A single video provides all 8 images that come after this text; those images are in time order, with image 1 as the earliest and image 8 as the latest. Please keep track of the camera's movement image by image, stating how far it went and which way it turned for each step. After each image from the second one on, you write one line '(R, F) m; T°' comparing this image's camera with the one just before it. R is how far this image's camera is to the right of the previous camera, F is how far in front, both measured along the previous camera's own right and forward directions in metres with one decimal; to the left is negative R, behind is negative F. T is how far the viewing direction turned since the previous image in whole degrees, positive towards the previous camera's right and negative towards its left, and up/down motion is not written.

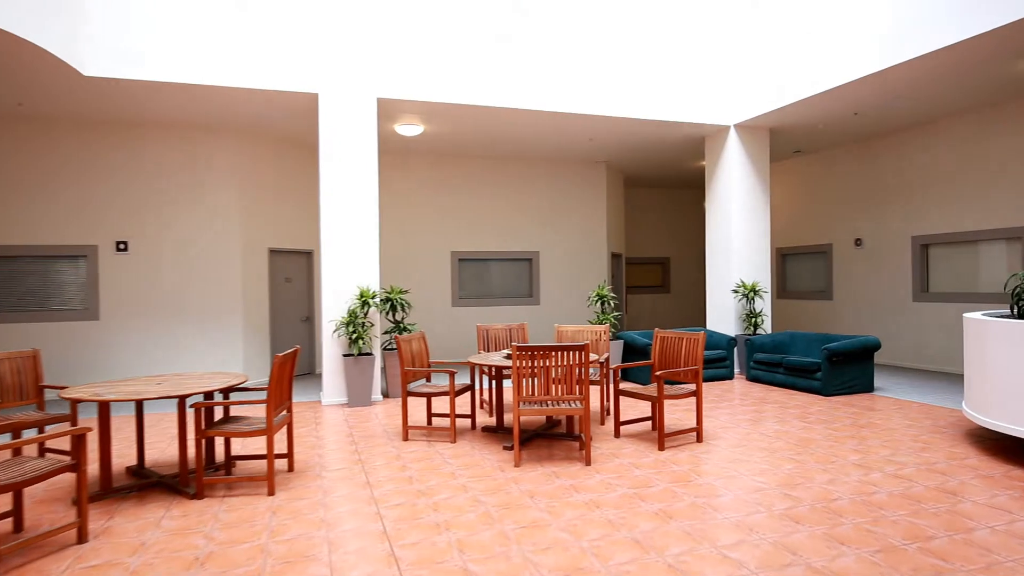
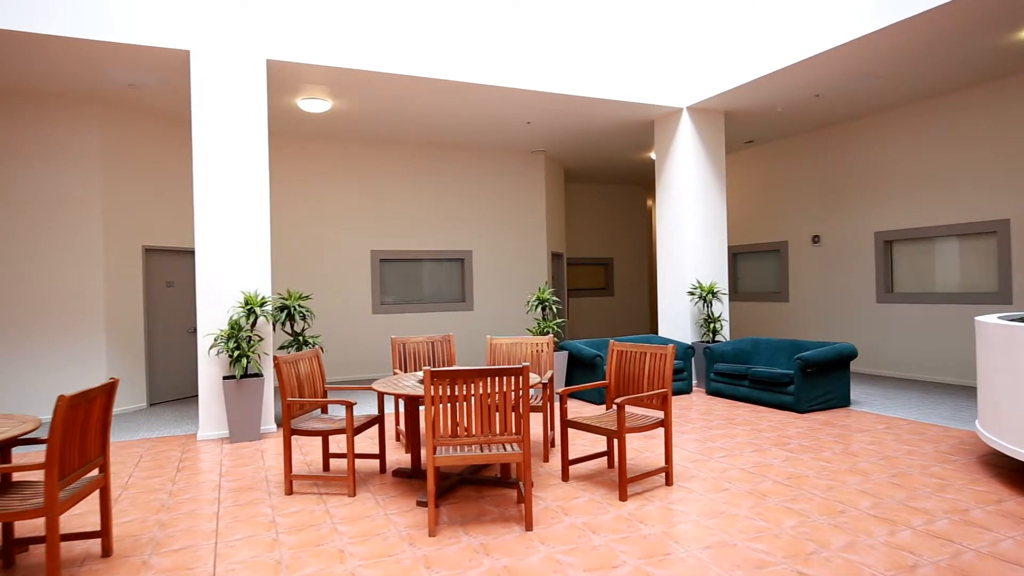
(+0.1, +1.1) m; +5°
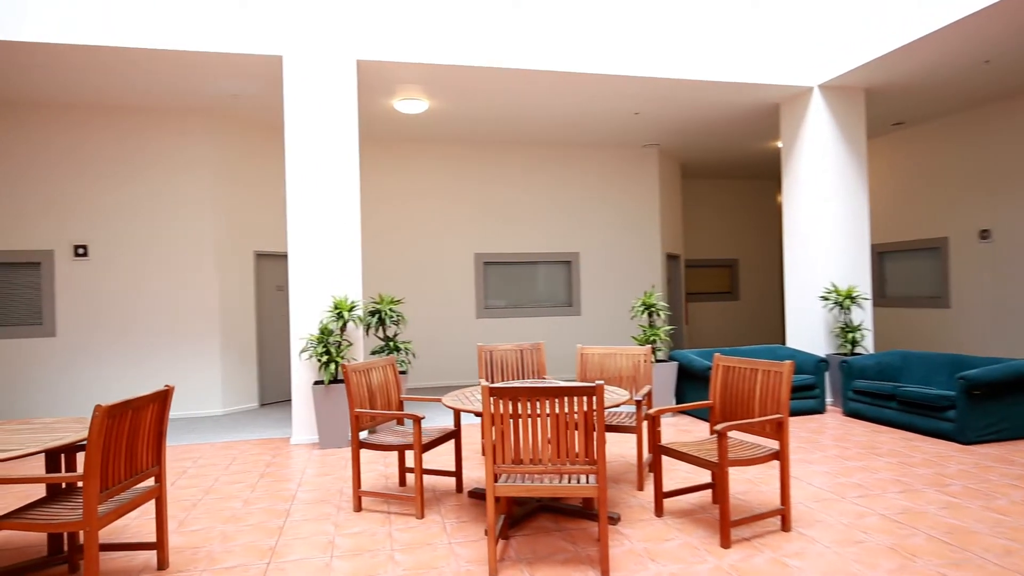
(+0.2, +0.4) m; -11°
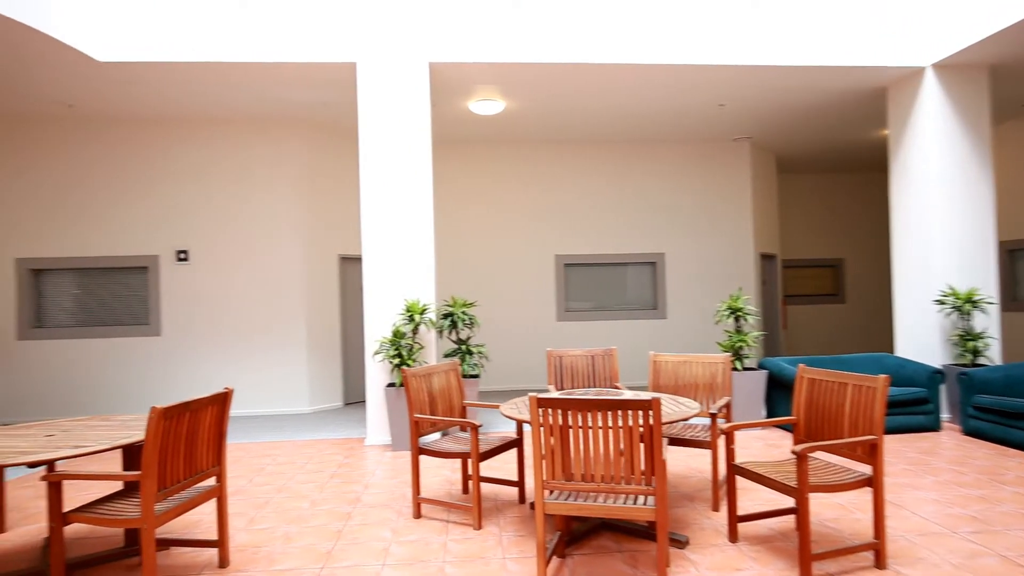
(+0.2, +0.2) m; -8°
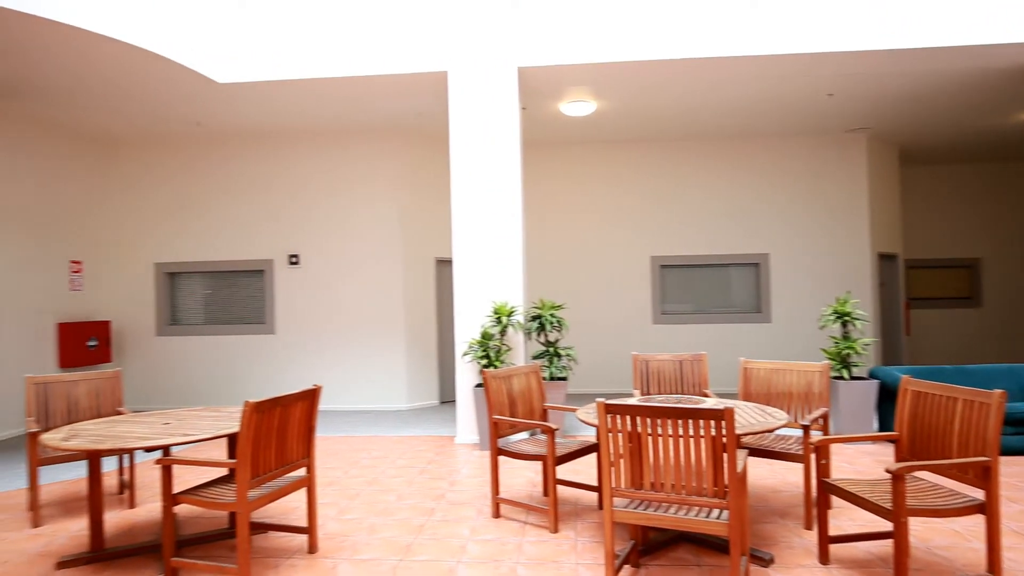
(+0.1, 0.0) m; -9°
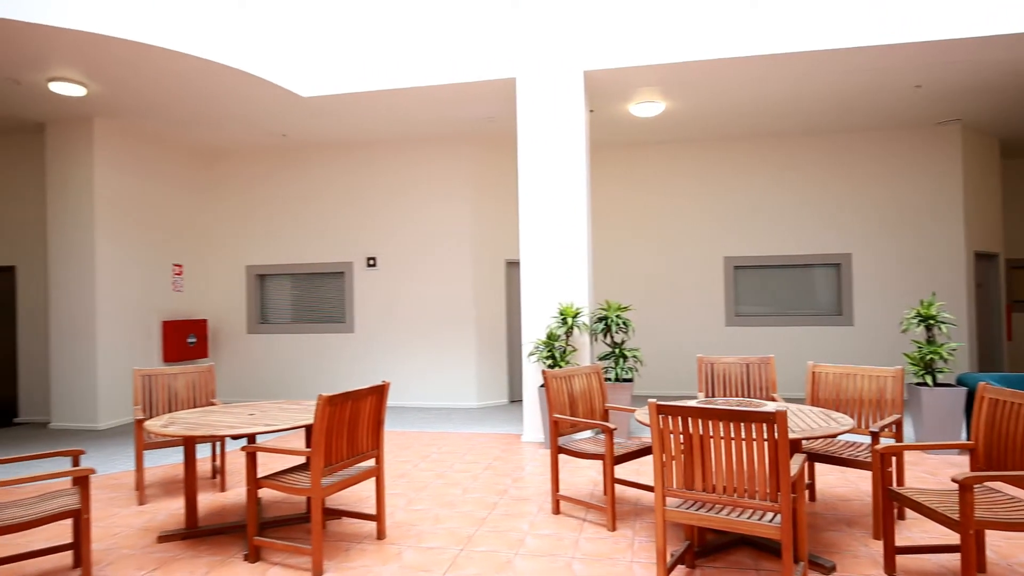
(+0.1, -0.1) m; -7°
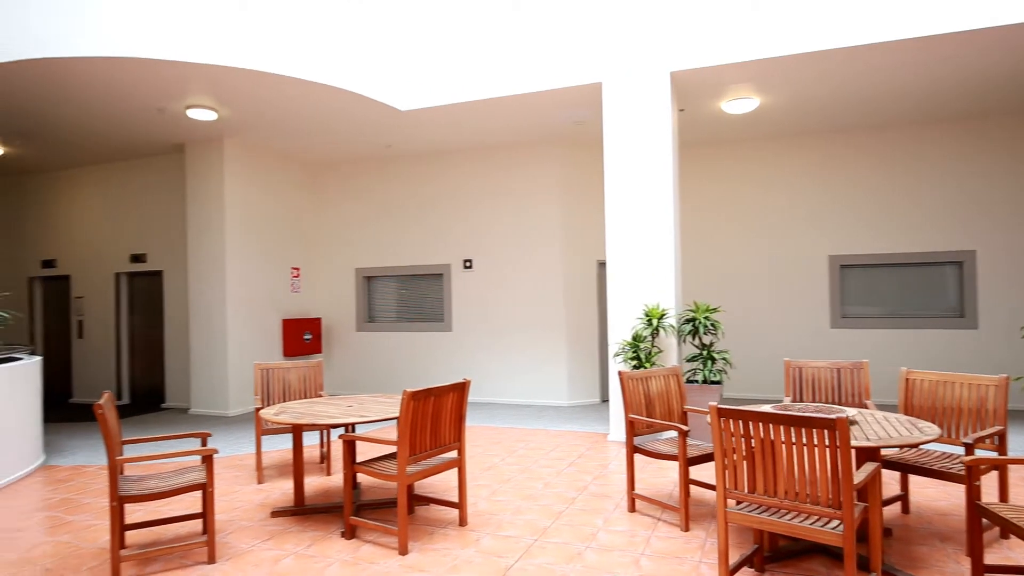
(+0.2, -0.2) m; -9°
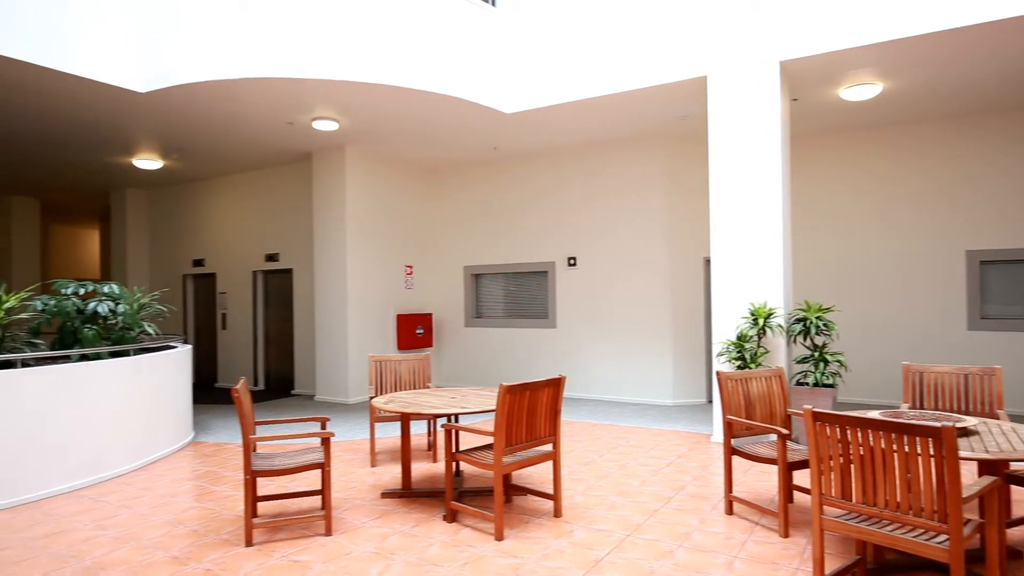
(+0.1, -0.1) m; -10°
